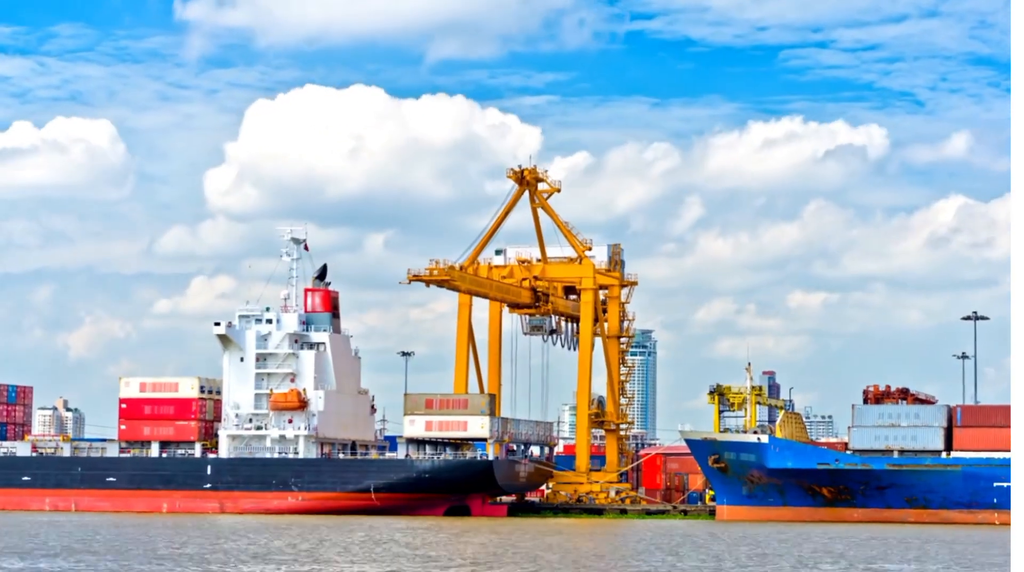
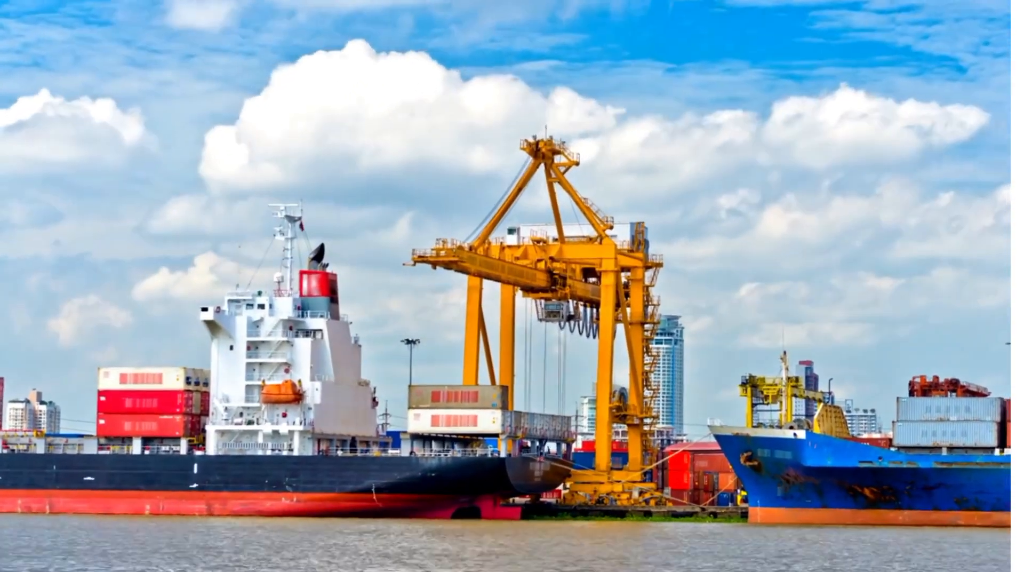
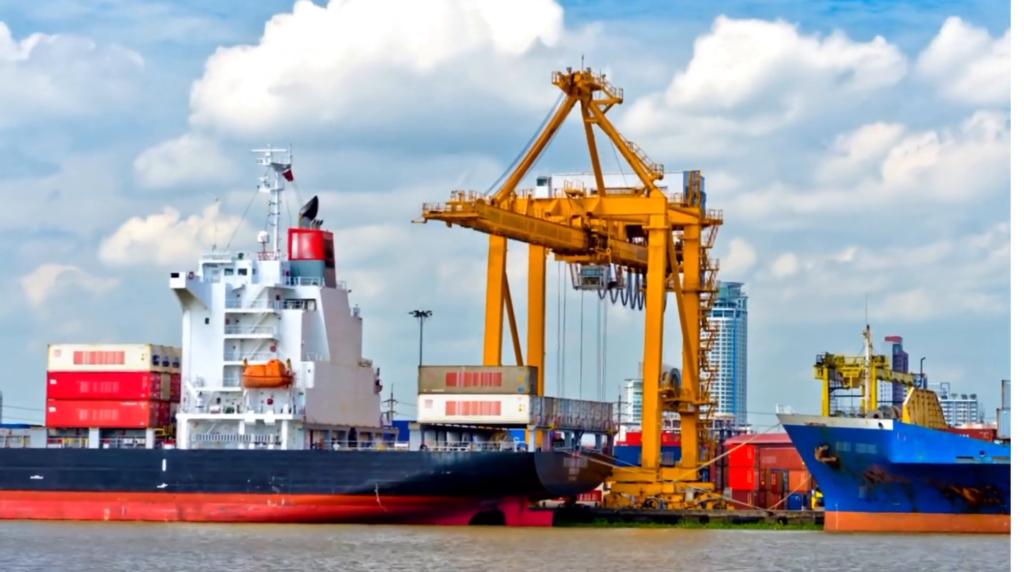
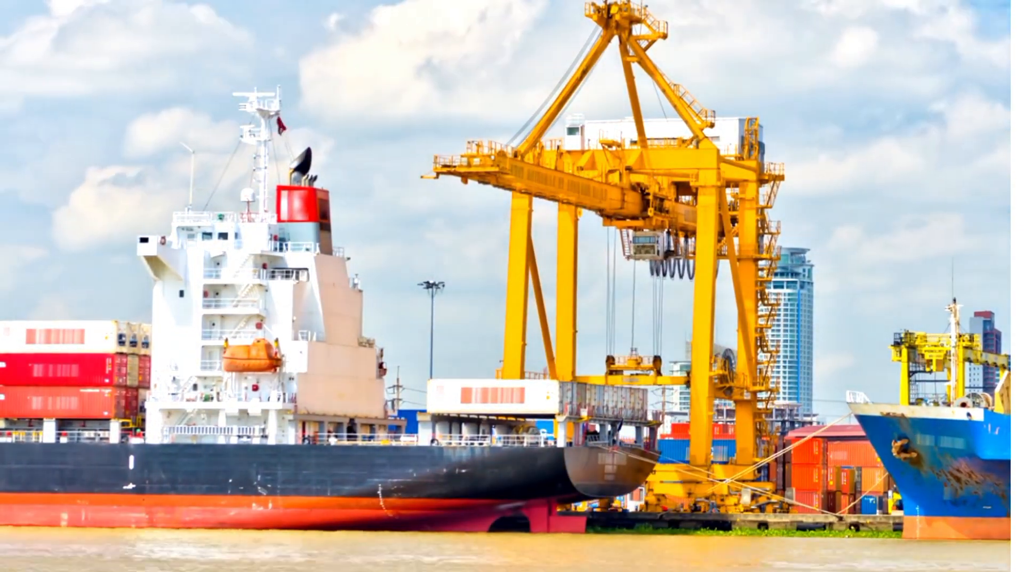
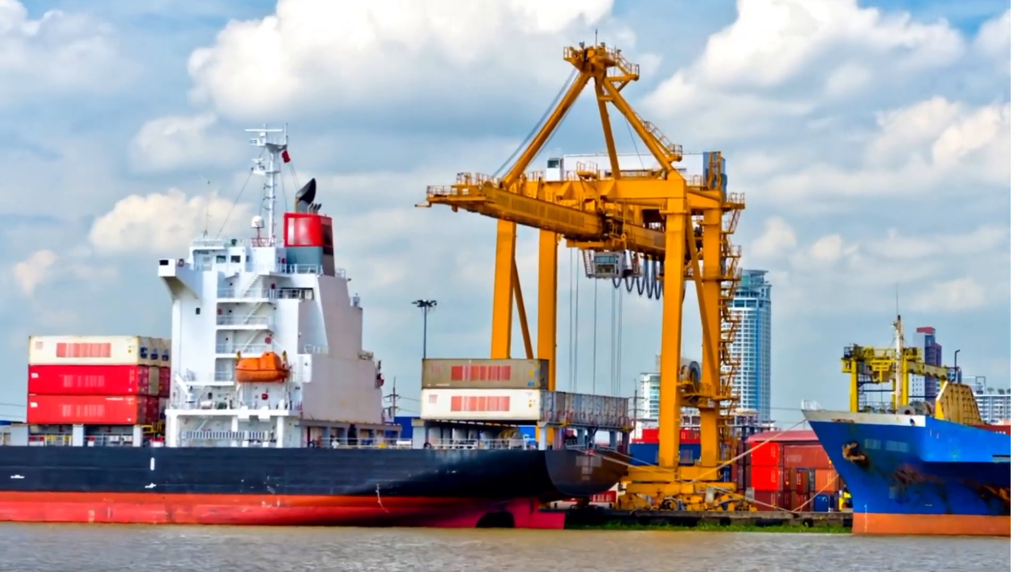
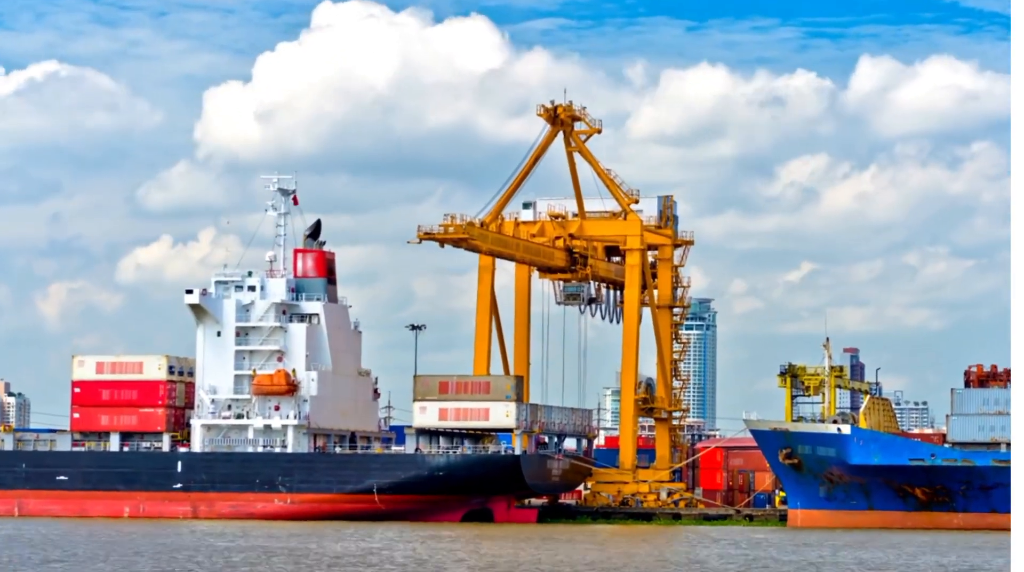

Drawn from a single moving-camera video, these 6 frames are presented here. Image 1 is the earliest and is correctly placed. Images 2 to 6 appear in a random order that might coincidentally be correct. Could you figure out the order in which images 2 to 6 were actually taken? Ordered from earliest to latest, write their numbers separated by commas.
2, 6, 3, 5, 4
